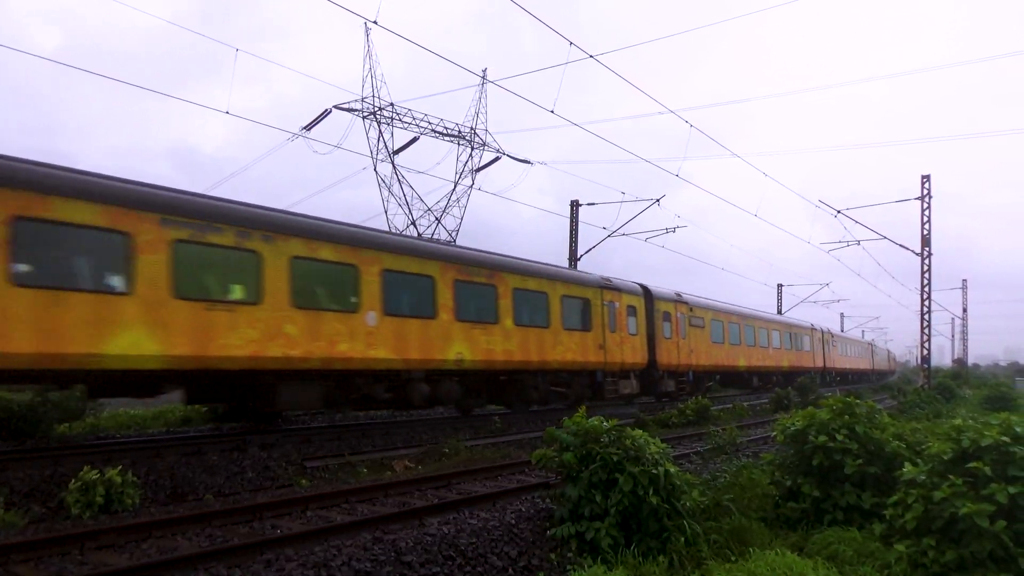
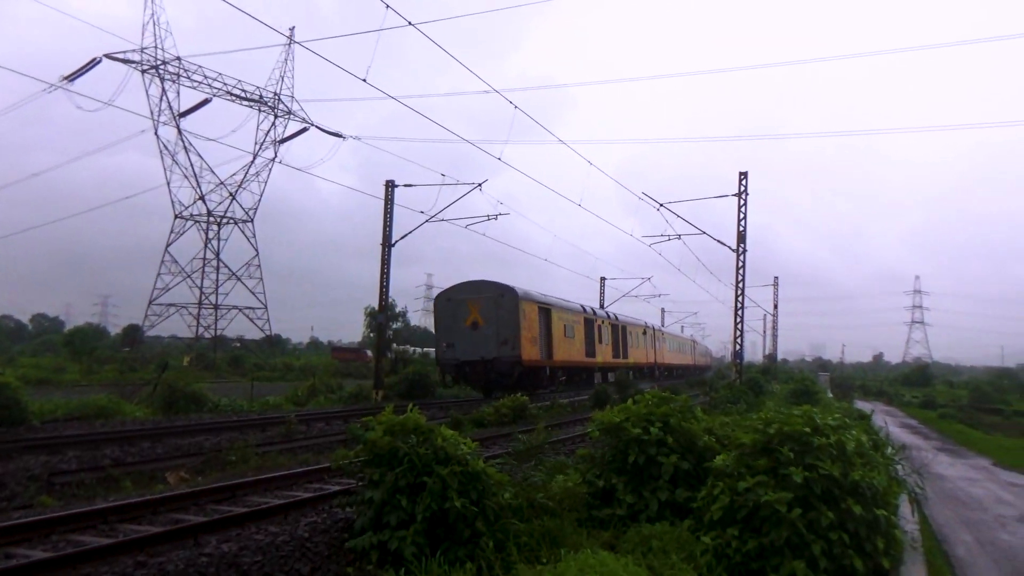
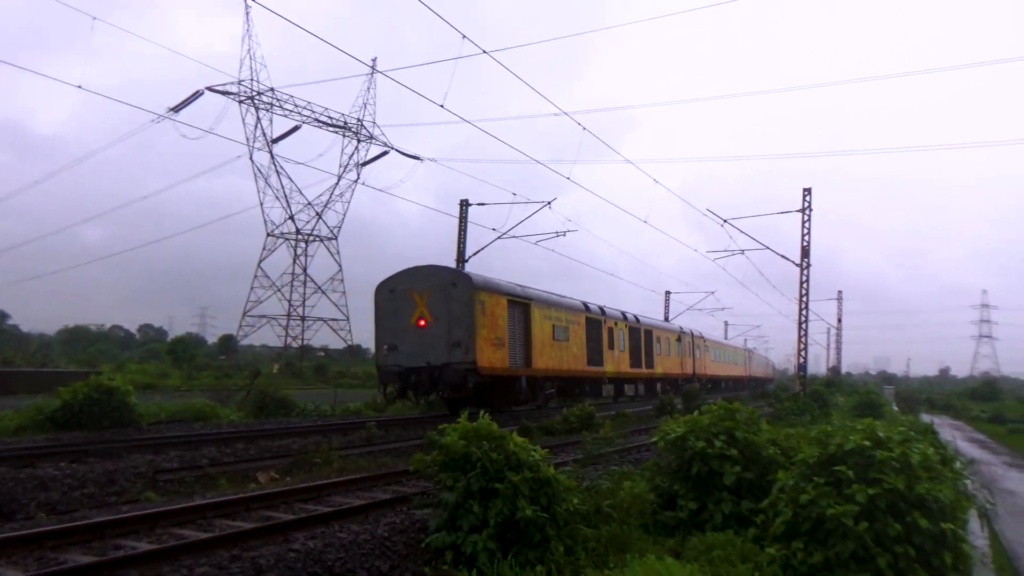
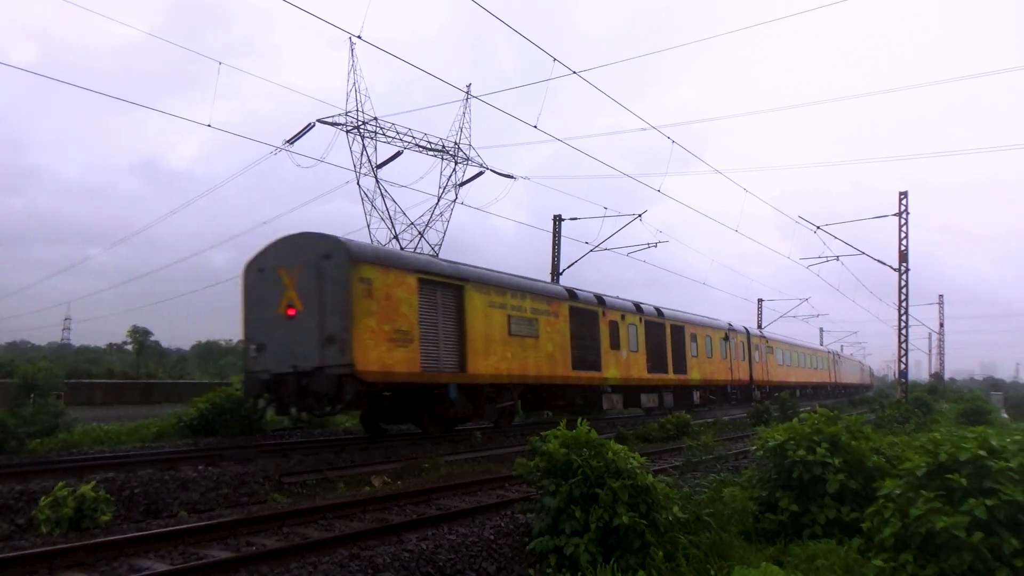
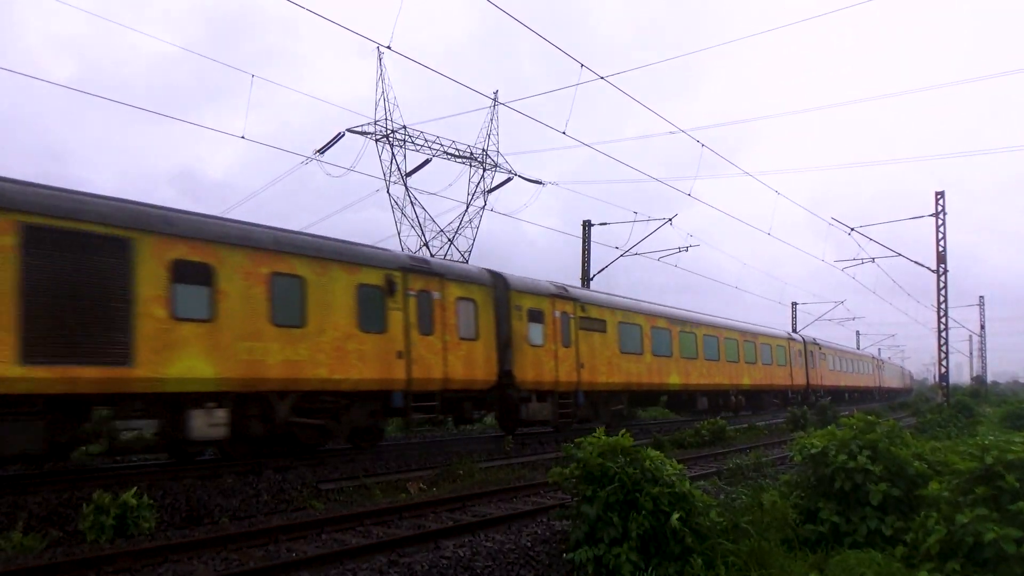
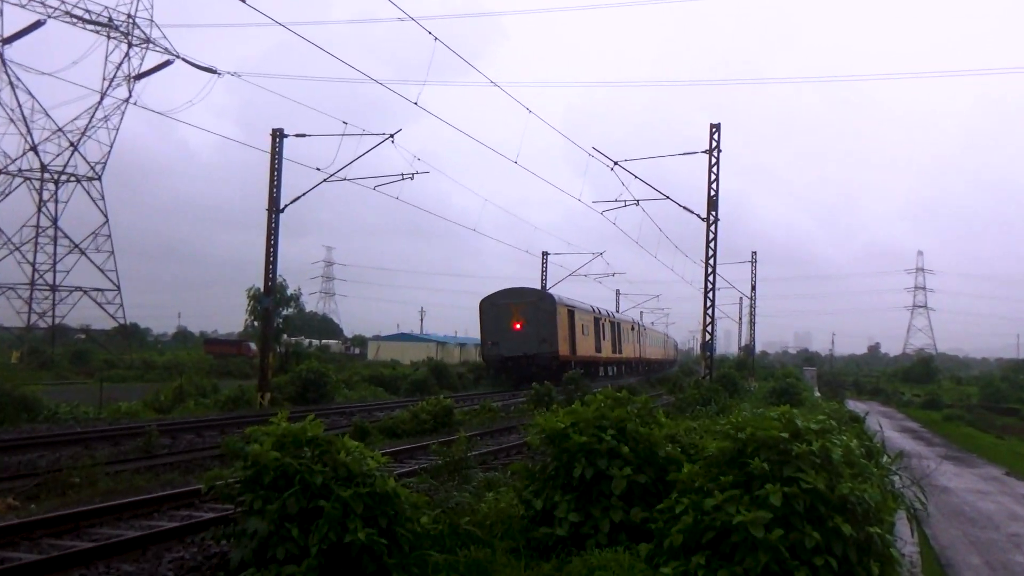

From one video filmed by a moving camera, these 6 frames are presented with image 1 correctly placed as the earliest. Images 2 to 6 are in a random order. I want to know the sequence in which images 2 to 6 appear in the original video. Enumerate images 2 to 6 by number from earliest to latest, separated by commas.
5, 4, 3, 2, 6
